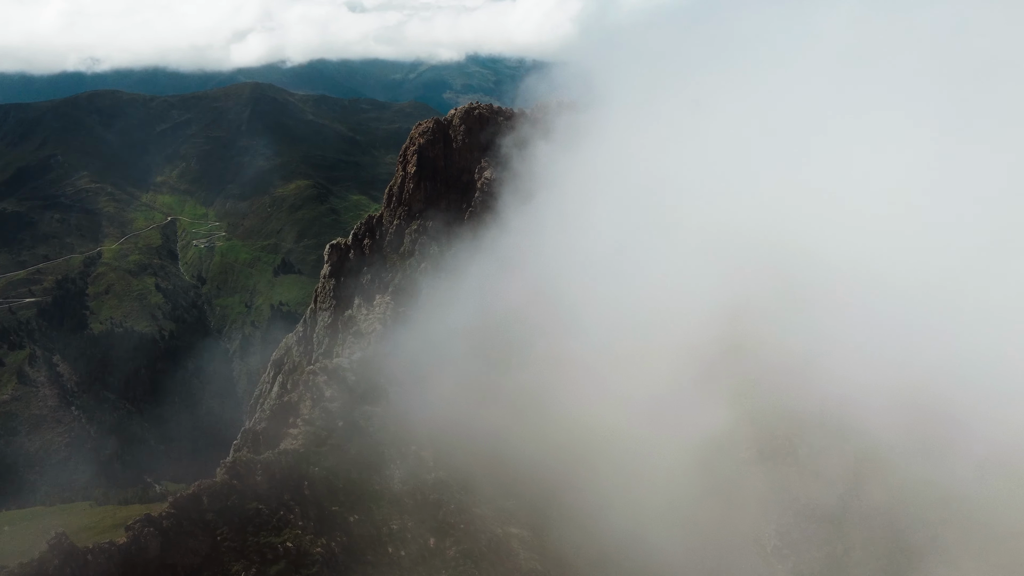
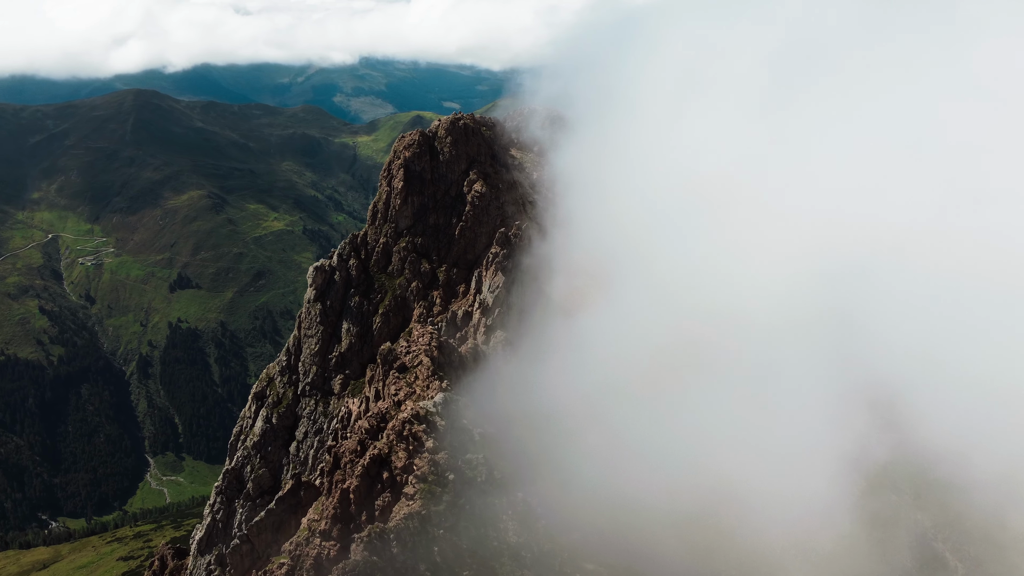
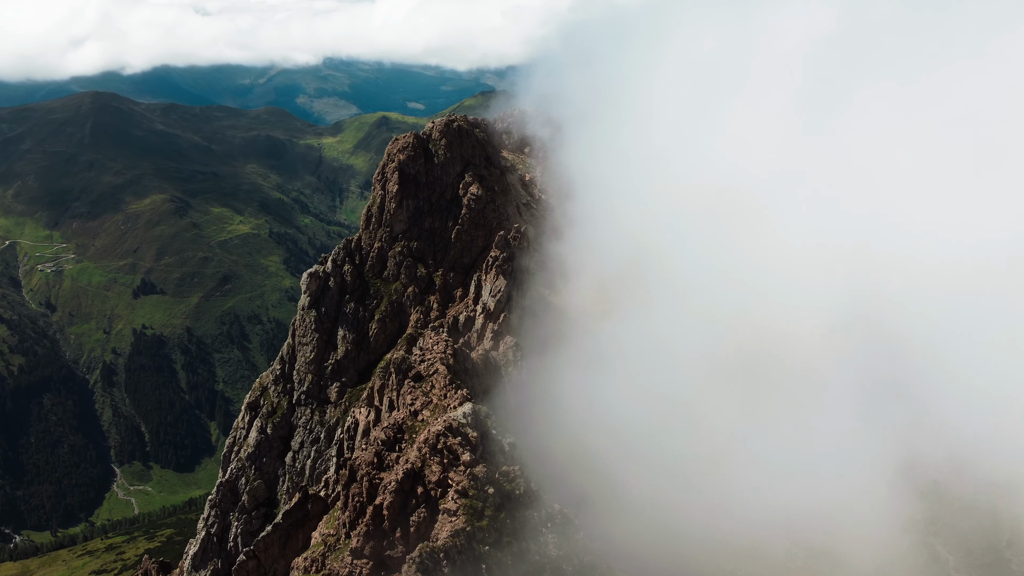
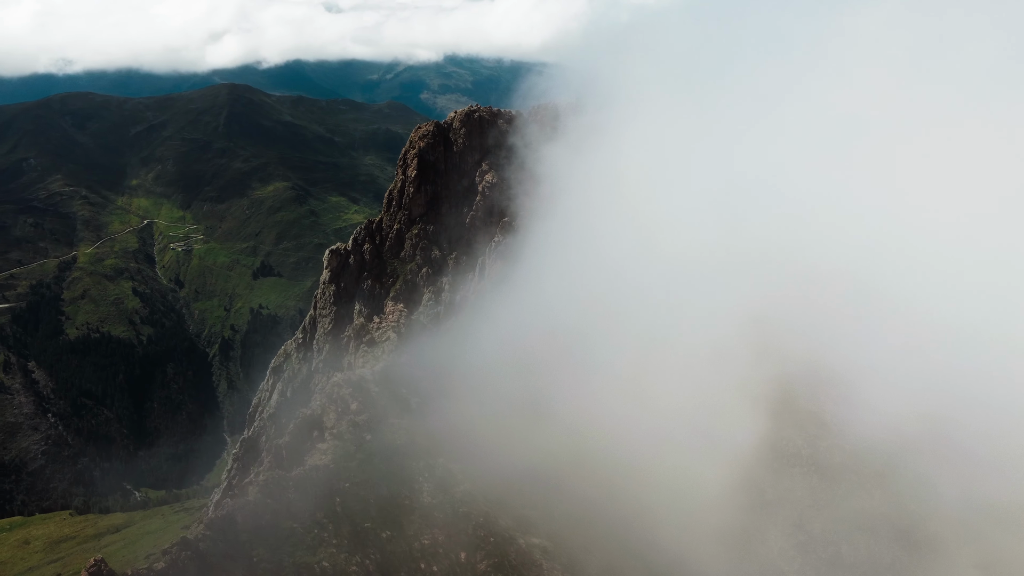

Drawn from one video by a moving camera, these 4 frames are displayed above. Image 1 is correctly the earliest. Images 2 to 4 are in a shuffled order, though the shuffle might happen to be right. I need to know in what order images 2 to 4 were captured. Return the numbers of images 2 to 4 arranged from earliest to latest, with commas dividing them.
4, 2, 3
